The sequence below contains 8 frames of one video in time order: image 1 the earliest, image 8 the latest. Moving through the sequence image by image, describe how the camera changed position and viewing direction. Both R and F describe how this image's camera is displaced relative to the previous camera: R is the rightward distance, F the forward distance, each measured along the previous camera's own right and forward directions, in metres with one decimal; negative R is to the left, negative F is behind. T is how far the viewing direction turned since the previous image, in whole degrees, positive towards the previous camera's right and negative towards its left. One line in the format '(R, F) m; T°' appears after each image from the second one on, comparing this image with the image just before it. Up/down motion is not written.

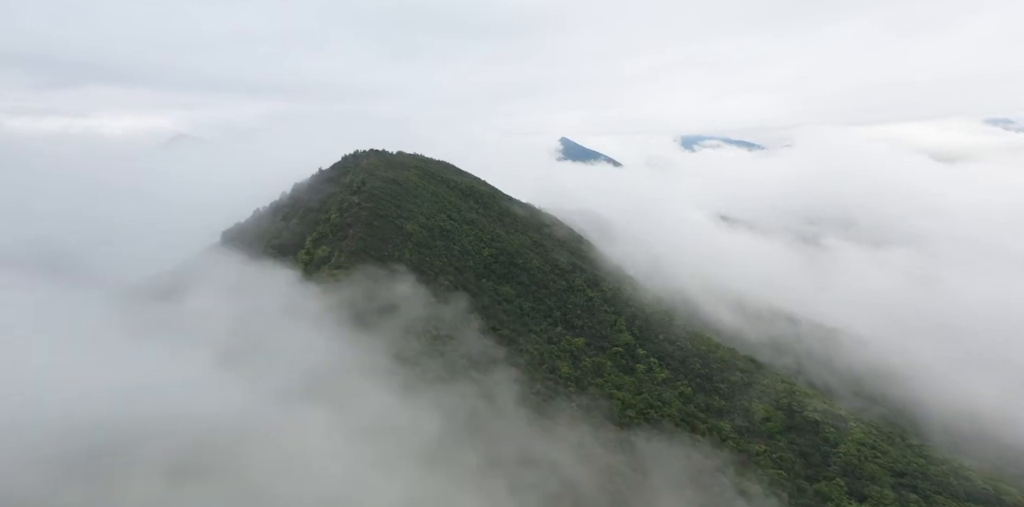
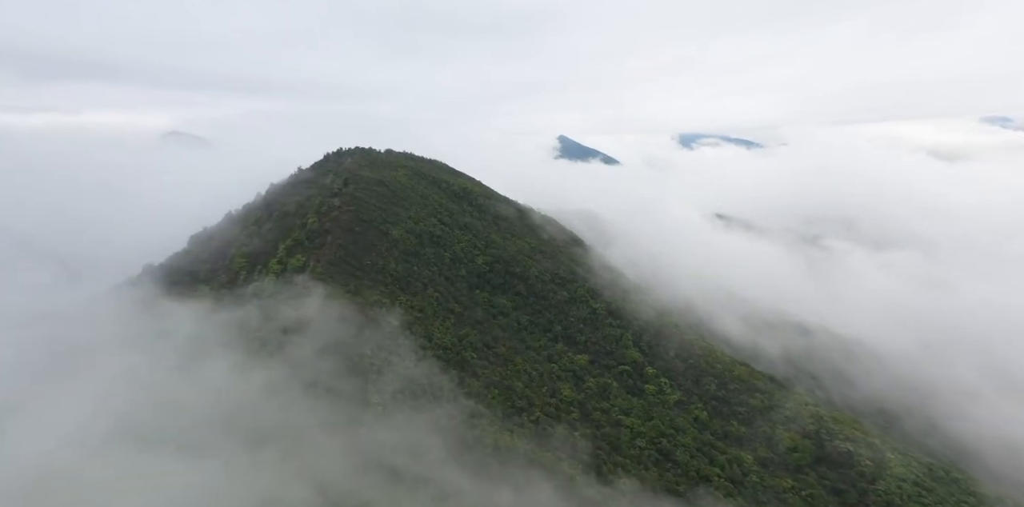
(+0.3, +5.7) m; 0°
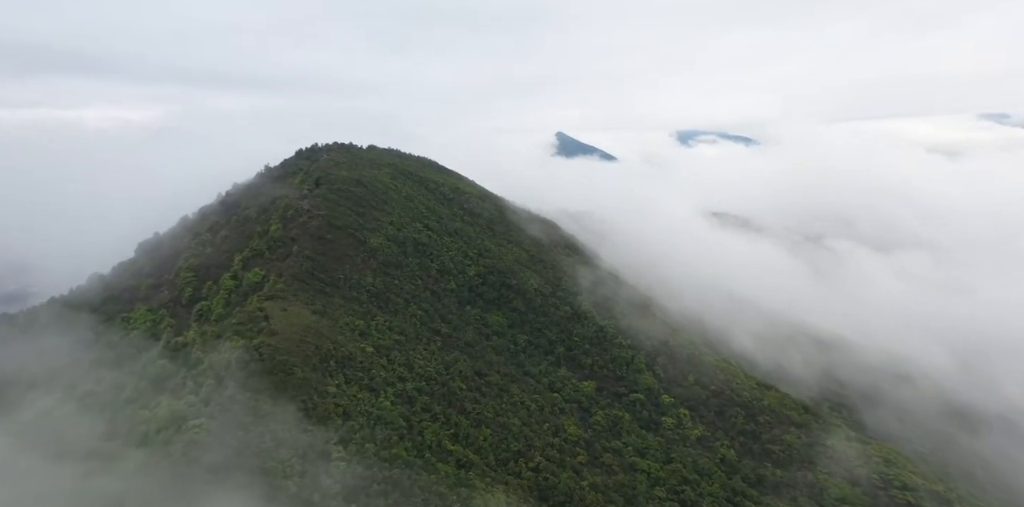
(+0.2, +7.5) m; 0°
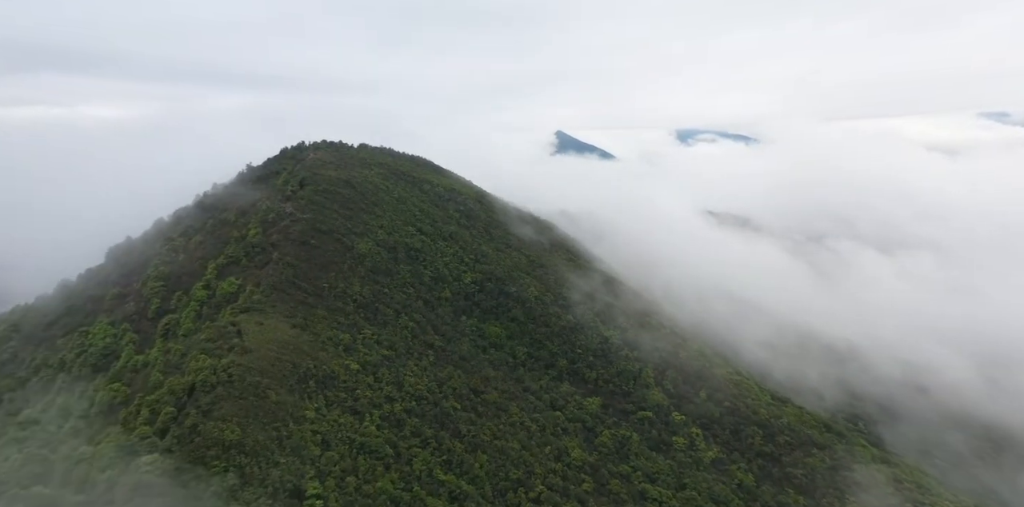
(+0.1, +3.6) m; 0°
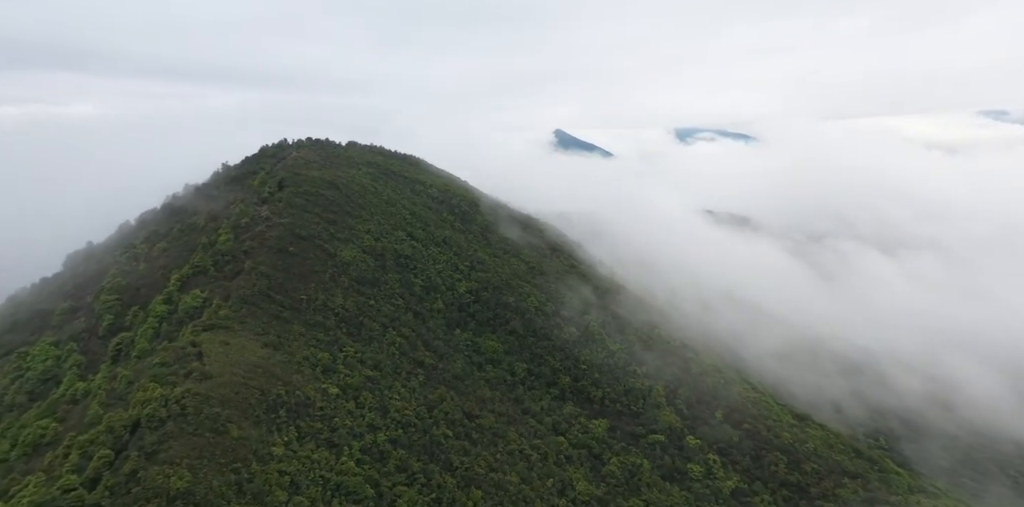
(+0.1, +4.1) m; 0°
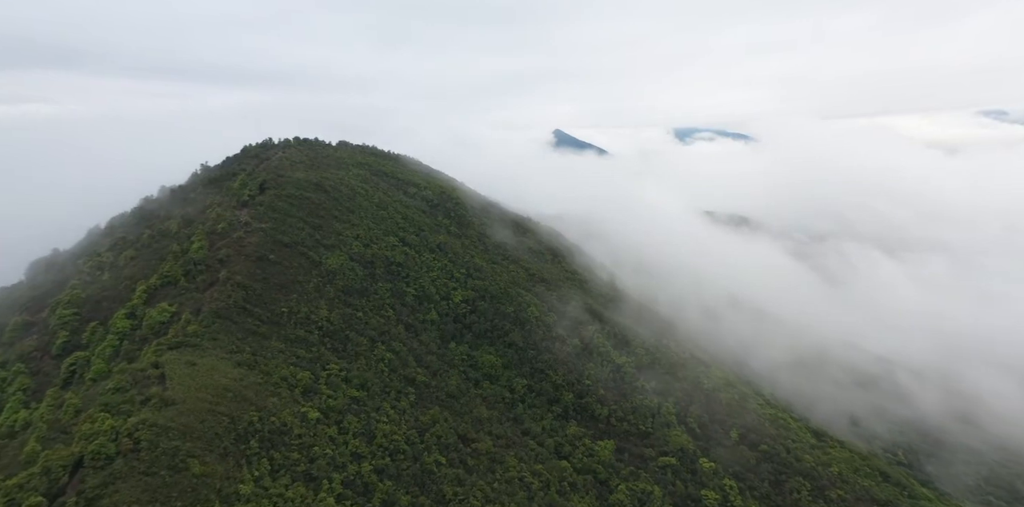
(0.0, +3.1) m; 0°
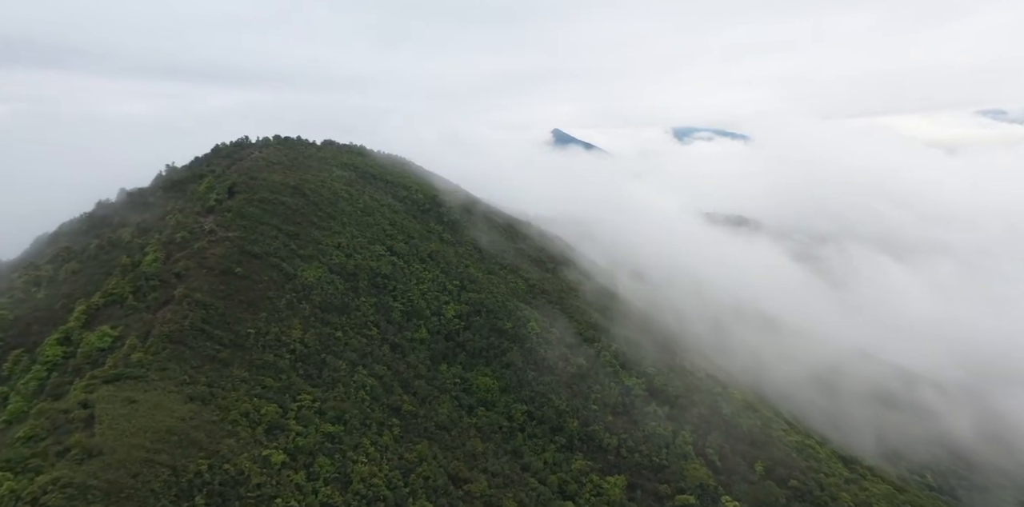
(+0.1, +4.3) m; 0°
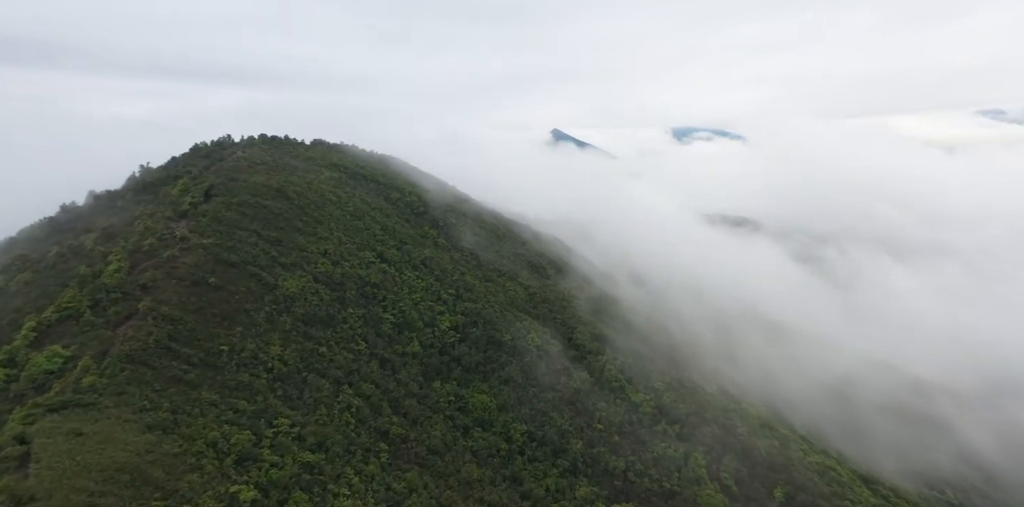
(0.0, +2.8) m; 0°
